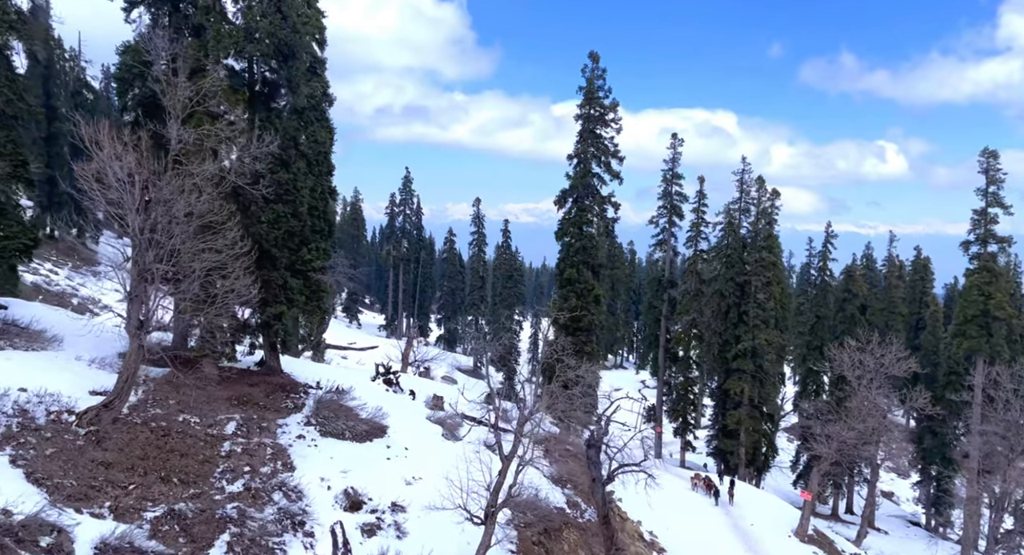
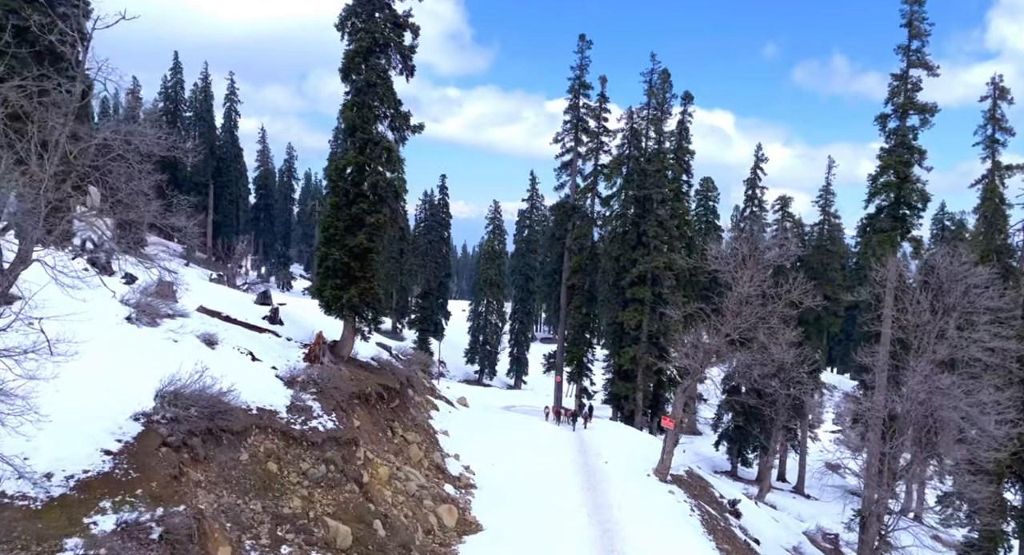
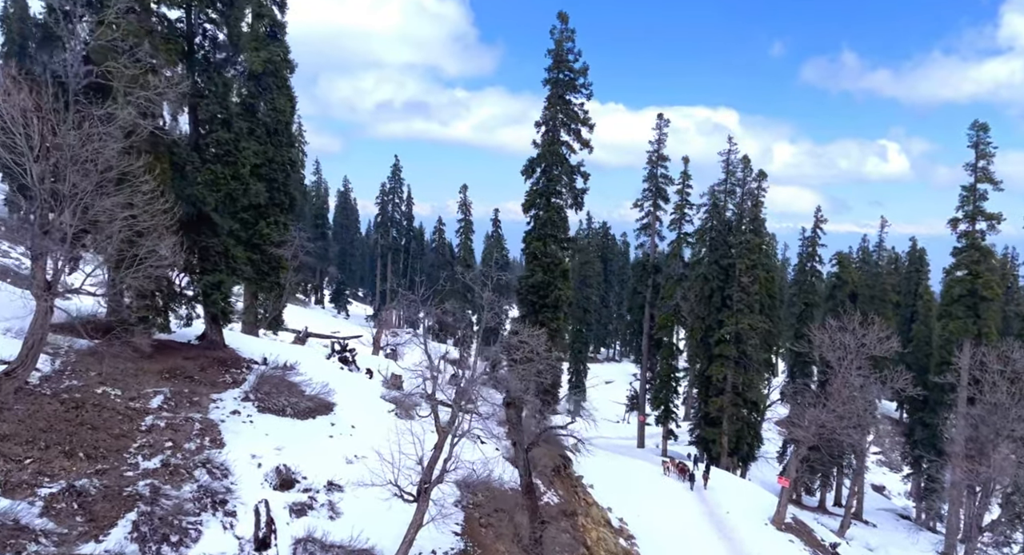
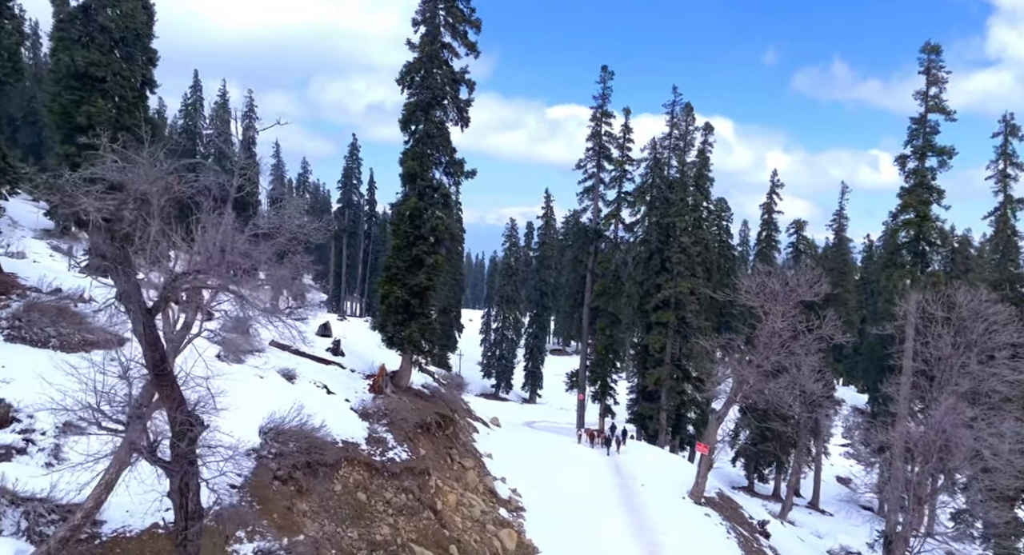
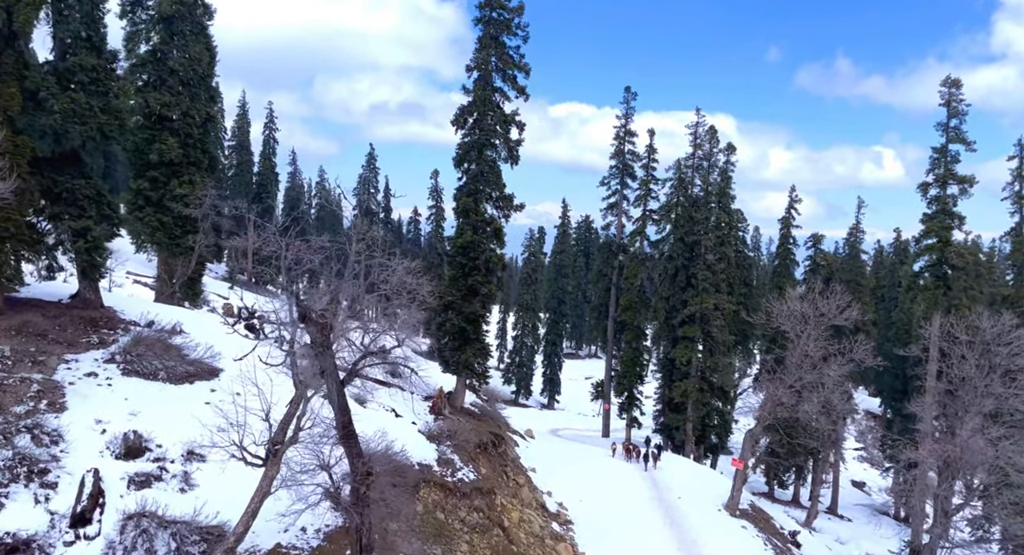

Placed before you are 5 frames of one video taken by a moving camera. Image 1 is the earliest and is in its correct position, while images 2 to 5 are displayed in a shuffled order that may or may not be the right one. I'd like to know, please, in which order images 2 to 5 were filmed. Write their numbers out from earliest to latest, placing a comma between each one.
3, 5, 4, 2
